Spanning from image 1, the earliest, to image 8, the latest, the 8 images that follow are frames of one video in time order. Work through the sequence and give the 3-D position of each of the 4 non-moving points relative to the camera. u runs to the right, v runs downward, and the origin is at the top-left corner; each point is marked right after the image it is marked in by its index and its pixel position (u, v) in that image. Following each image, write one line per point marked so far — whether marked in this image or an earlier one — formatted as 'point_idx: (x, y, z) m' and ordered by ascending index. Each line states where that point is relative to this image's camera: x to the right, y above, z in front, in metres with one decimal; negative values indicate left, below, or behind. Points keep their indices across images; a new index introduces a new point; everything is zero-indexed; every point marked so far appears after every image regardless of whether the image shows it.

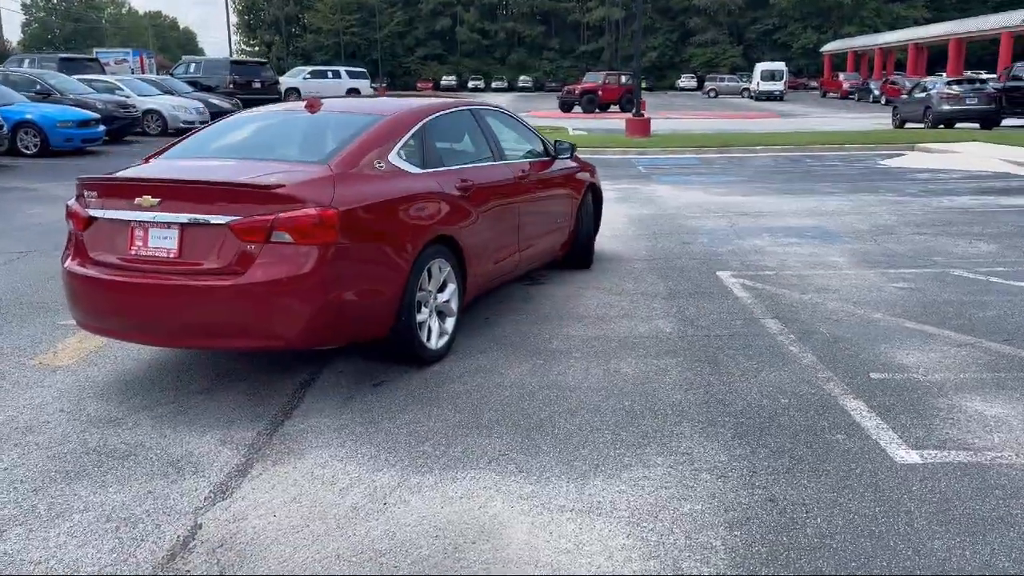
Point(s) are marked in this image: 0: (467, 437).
0: (-0.2, -0.7, +4.3) m
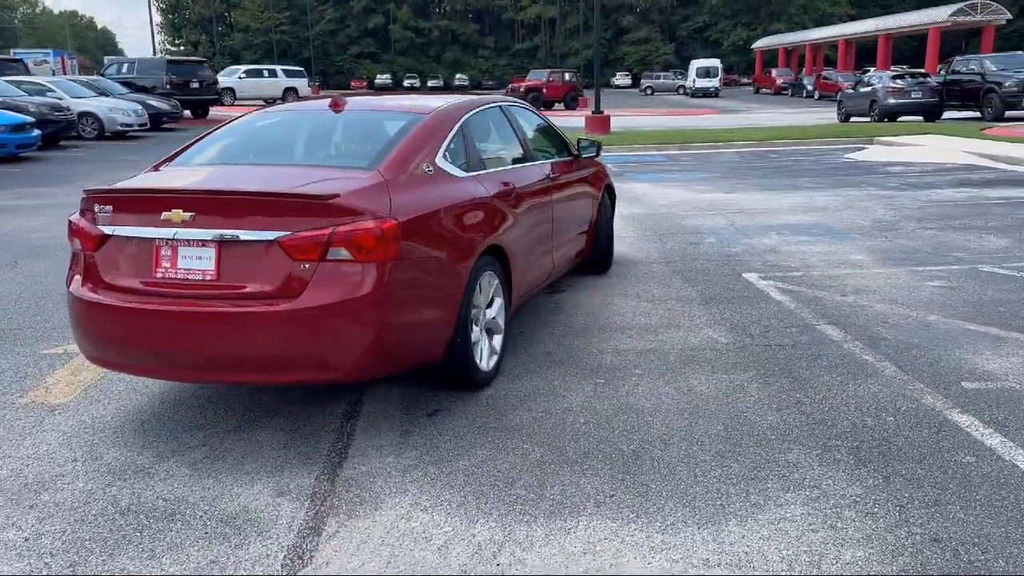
0: (+0.2, -0.8, +3.8) m
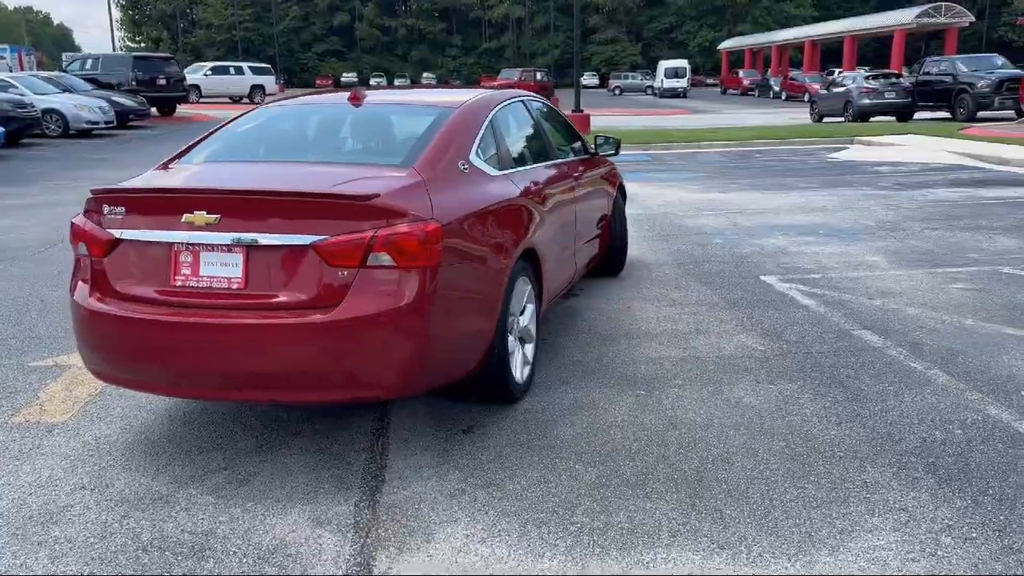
0: (+0.4, -0.8, +3.5) m
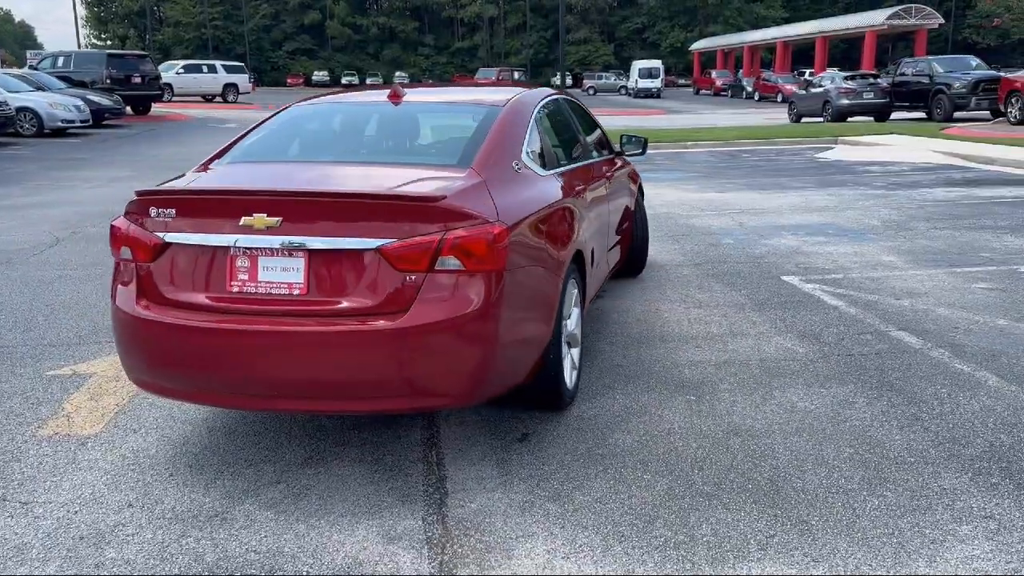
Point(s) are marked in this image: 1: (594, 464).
0: (+0.7, -0.9, +3.4) m
1: (+0.4, -0.8, +3.8) m
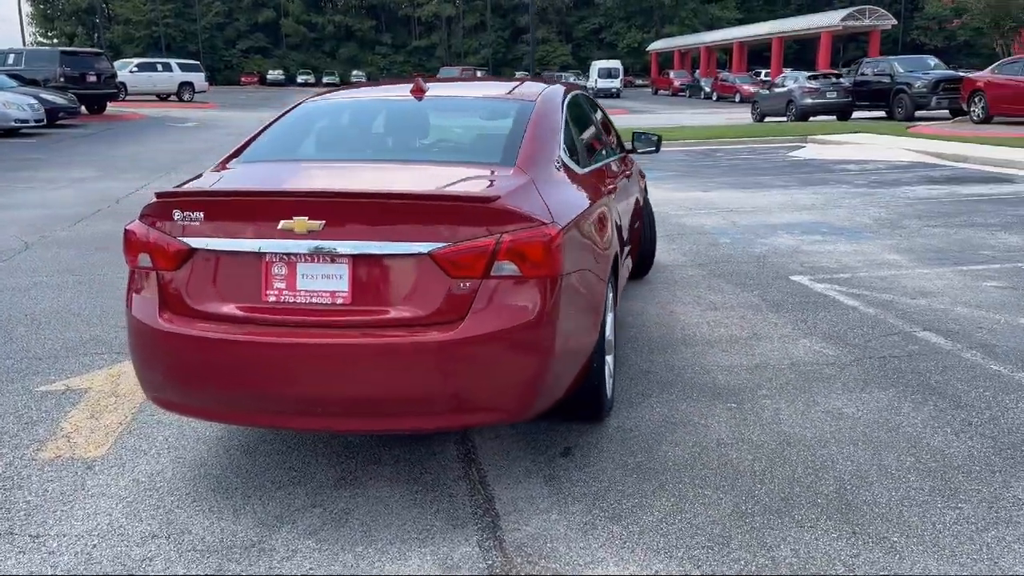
0: (+1.0, -0.9, +3.2) m
1: (+0.6, -0.8, +3.6) m
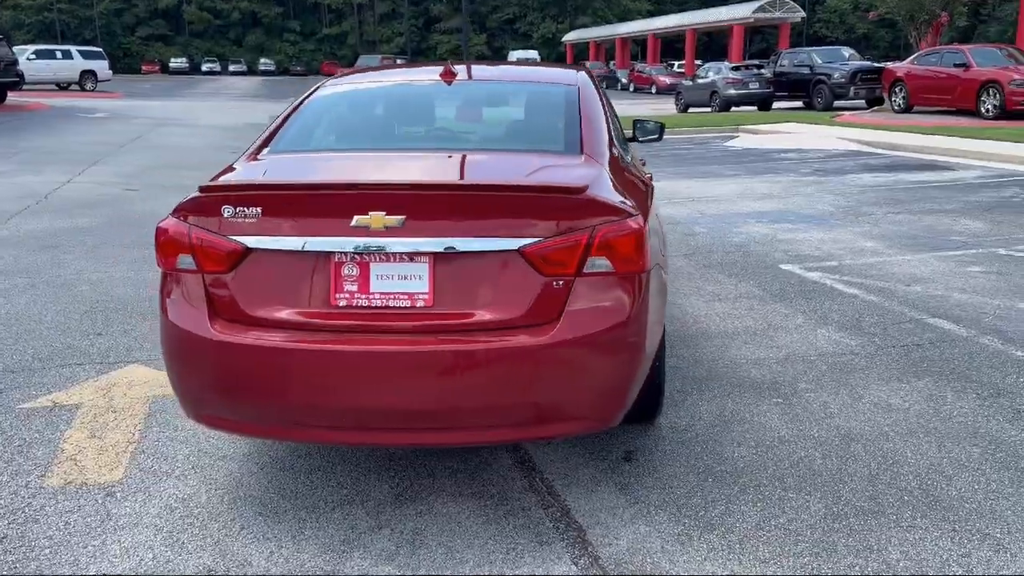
0: (+1.3, -0.8, +3.1) m
1: (+0.8, -0.8, +3.4) m
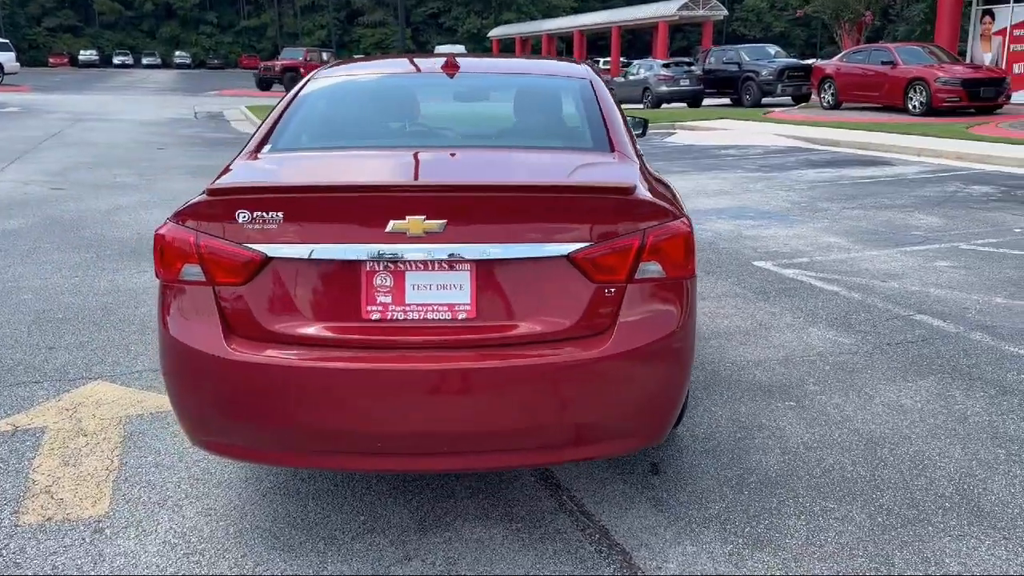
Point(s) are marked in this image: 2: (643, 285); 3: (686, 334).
0: (+1.4, -0.9, +3.0) m
1: (+0.9, -0.8, +3.3) m
2: (+0.4, 0.0, +2.8) m
3: (+0.6, -0.1, +2.9) m
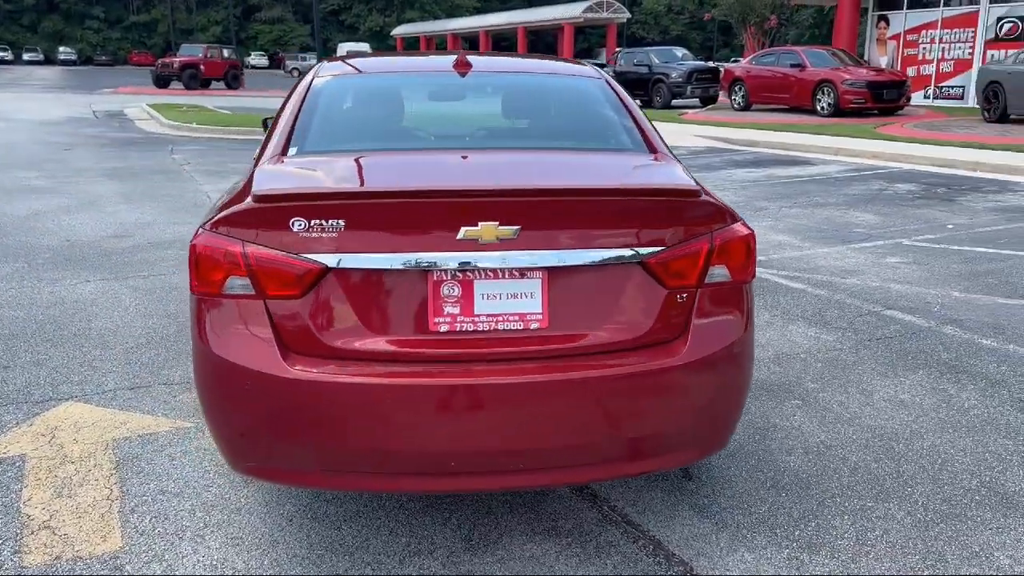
0: (+1.6, -0.8, +3.0) m
1: (+1.1, -0.8, +3.3) m
2: (+0.6, 0.0, +2.7) m
3: (+0.7, -0.2, +2.9) m
